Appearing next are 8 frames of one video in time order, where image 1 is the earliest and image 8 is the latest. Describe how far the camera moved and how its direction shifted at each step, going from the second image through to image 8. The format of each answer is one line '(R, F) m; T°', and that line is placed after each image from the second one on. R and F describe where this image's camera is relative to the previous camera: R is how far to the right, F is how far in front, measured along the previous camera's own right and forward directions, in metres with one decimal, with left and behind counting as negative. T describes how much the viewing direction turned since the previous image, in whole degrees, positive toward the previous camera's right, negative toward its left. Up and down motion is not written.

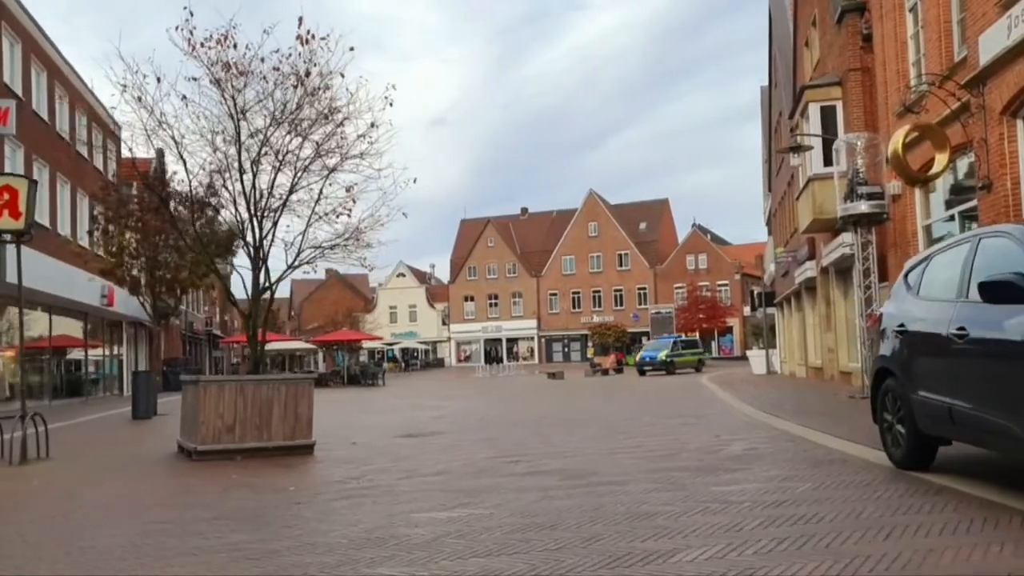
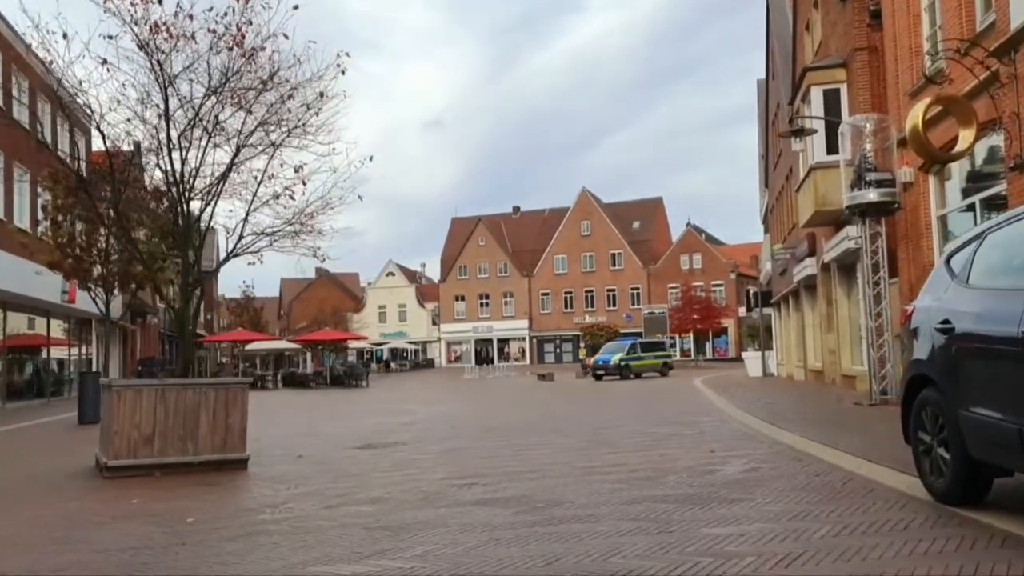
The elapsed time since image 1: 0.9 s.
(+0.4, +1.7) m; 0°
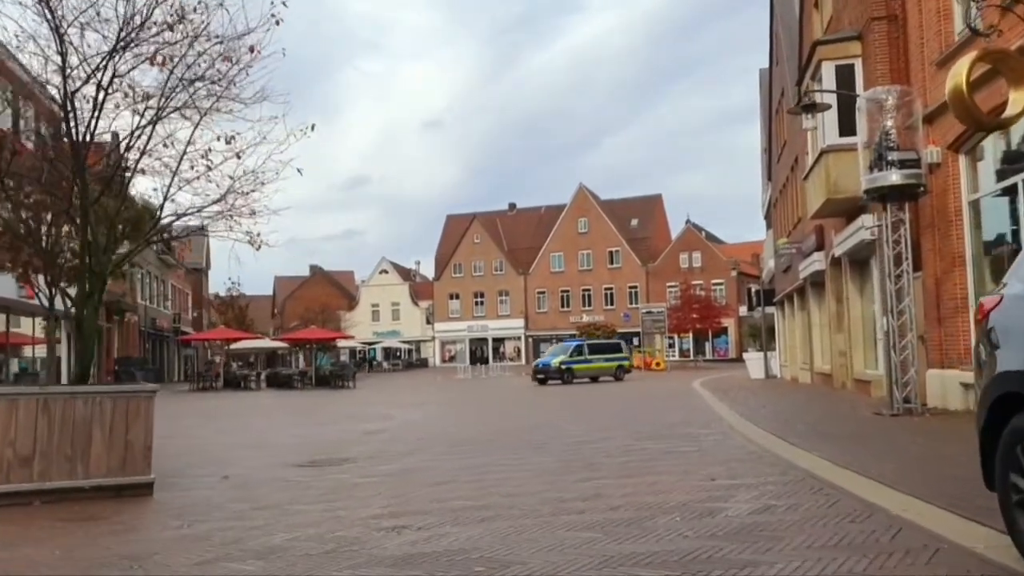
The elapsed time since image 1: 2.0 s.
(+0.5, +2.0) m; 0°
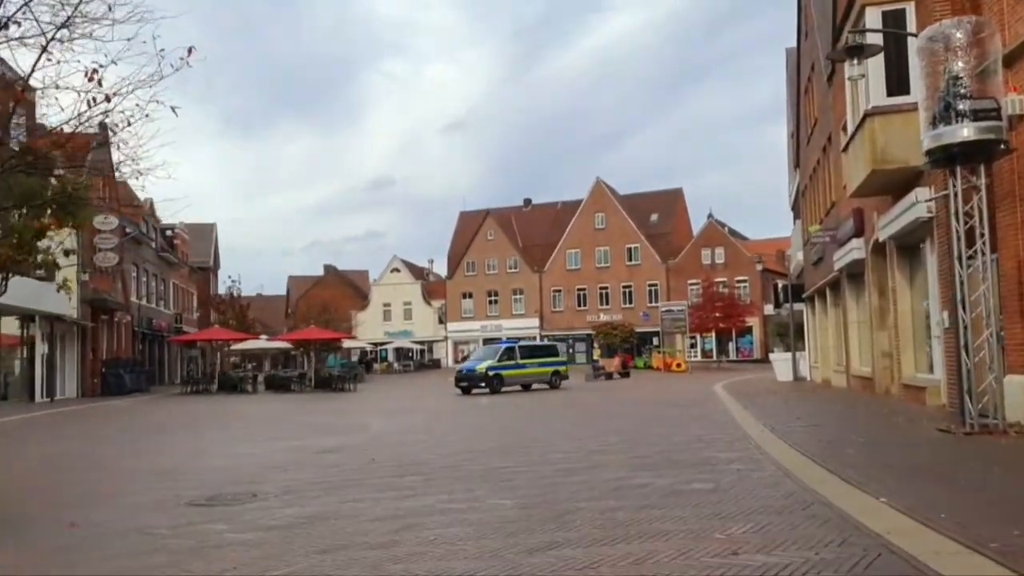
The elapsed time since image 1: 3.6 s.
(+0.7, +3.0) m; -2°
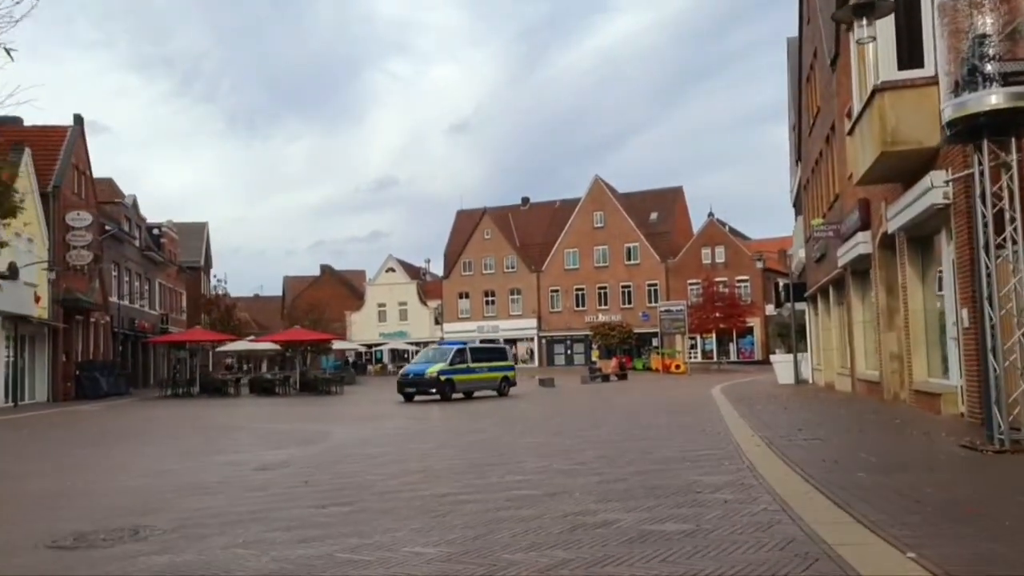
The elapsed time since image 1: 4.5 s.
(+0.6, +1.7) m; 0°
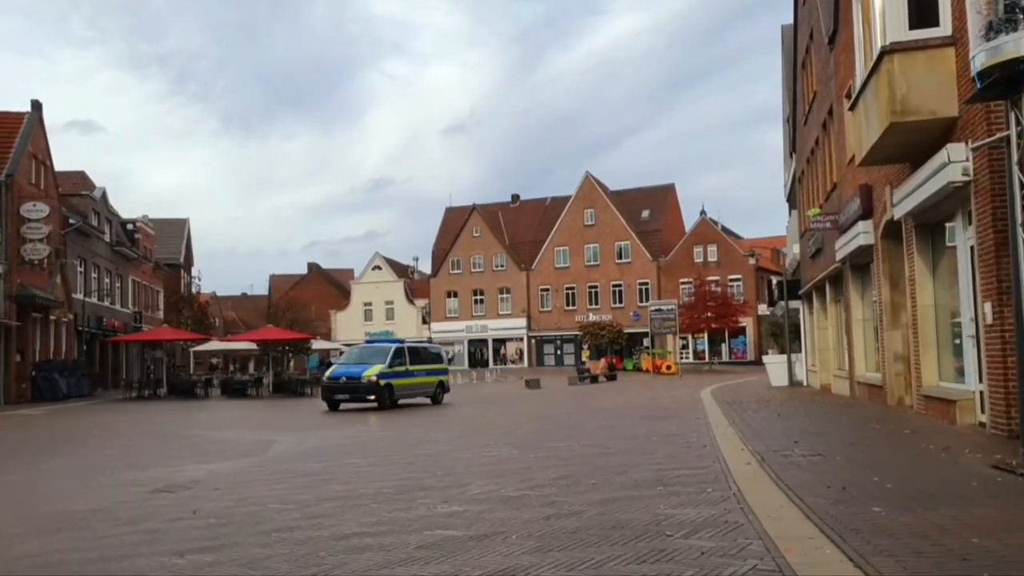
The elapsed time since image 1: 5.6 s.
(+0.6, +1.9) m; 0°
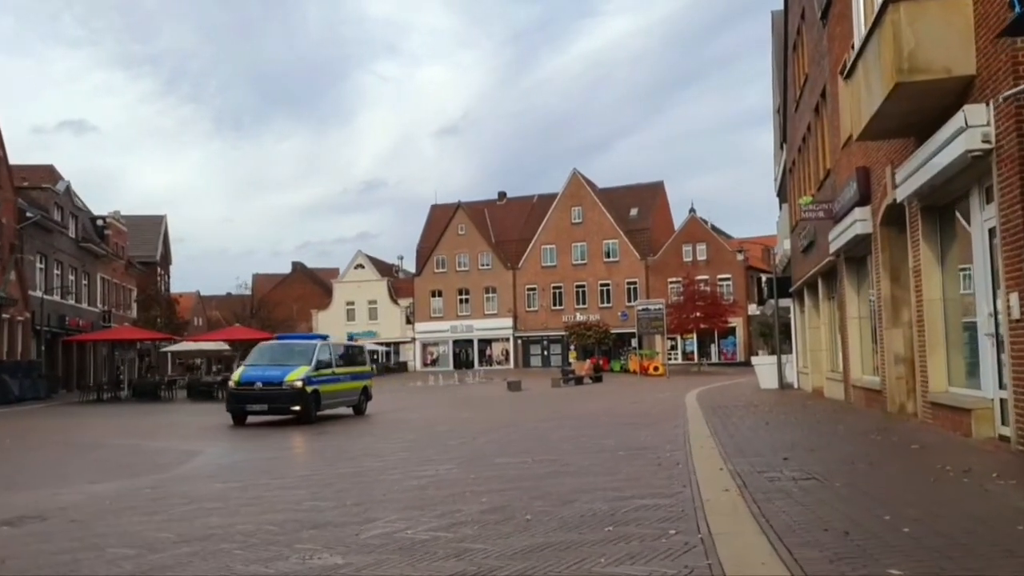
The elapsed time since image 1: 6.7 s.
(+0.7, +2.0) m; +1°
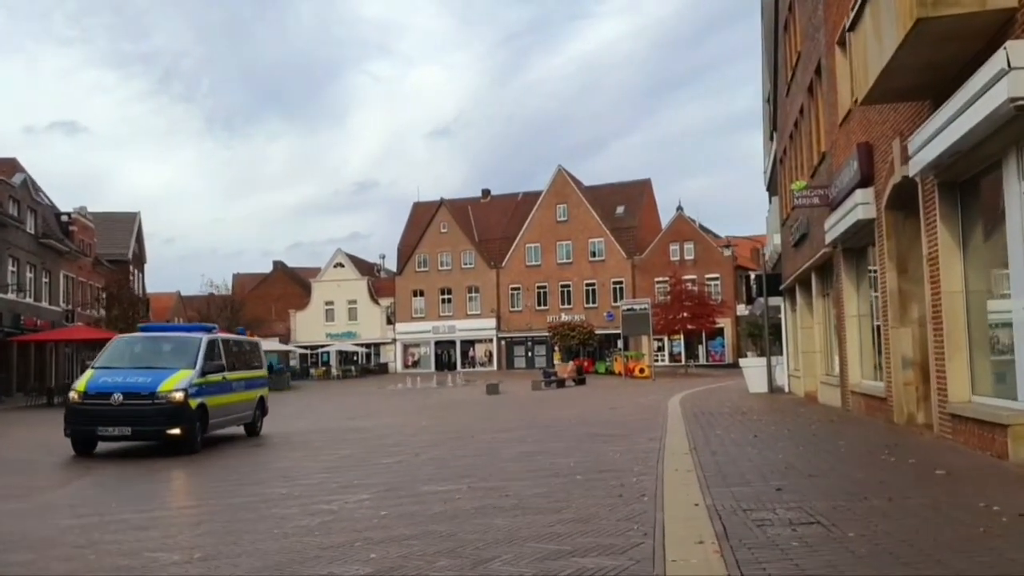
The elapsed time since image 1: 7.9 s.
(+0.7, +2.2) m; +1°
